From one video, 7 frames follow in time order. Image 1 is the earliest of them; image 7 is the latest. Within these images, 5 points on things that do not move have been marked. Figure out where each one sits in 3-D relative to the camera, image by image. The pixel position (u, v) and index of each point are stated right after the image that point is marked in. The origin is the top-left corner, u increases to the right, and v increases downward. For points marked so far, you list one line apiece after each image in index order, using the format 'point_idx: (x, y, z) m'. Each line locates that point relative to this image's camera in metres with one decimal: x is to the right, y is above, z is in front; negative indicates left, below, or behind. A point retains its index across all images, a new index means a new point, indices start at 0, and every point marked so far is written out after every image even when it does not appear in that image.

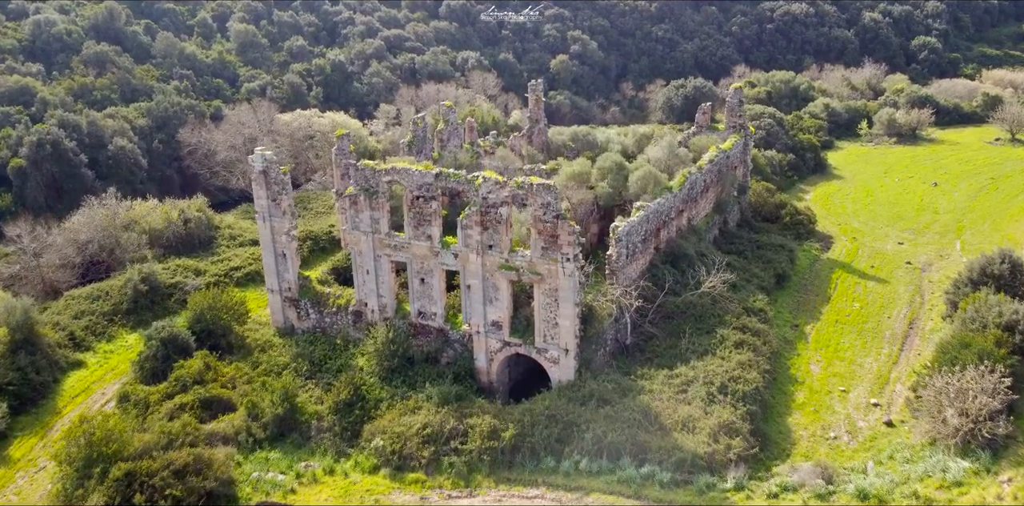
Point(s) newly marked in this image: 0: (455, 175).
0: (-1.3, +1.8, +18.4) m
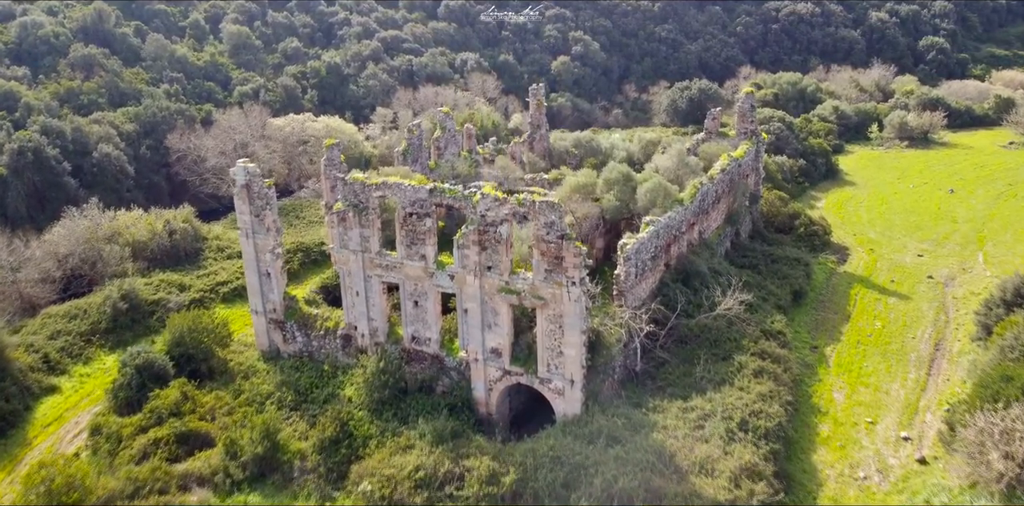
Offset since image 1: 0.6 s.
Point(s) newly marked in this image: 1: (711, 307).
0: (-1.3, +1.3, +17.0) m
1: (+5.0, -1.4, +19.9) m
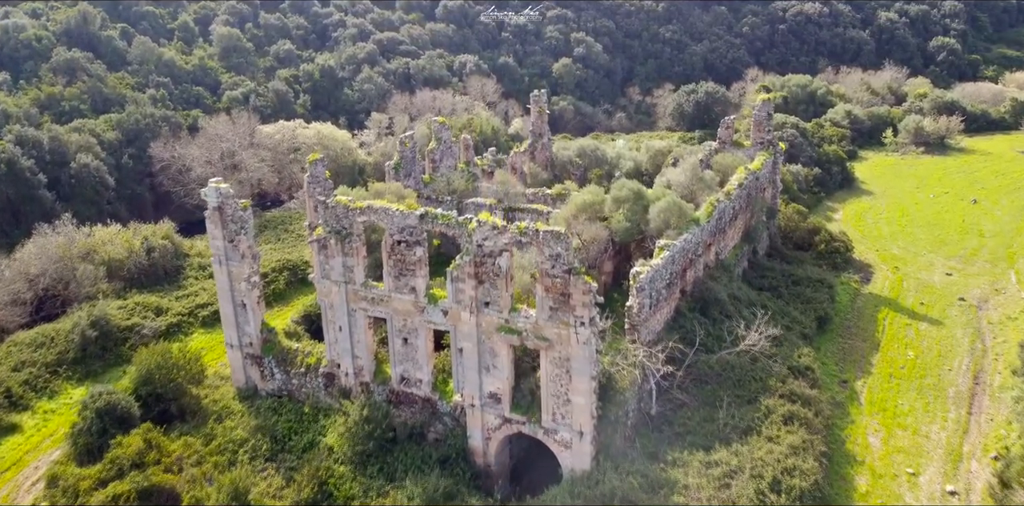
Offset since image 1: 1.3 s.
0: (-1.3, +0.7, +15.2) m
1: (+5.0, -2.0, +18.1) m
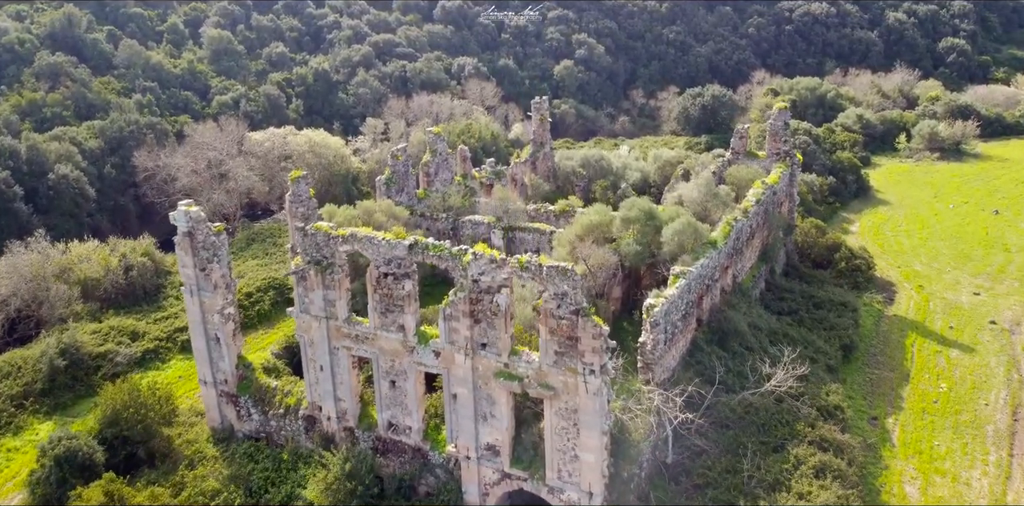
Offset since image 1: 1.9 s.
0: (-1.3, +0.1, +13.5) m
1: (+5.0, -2.6, +16.4) m
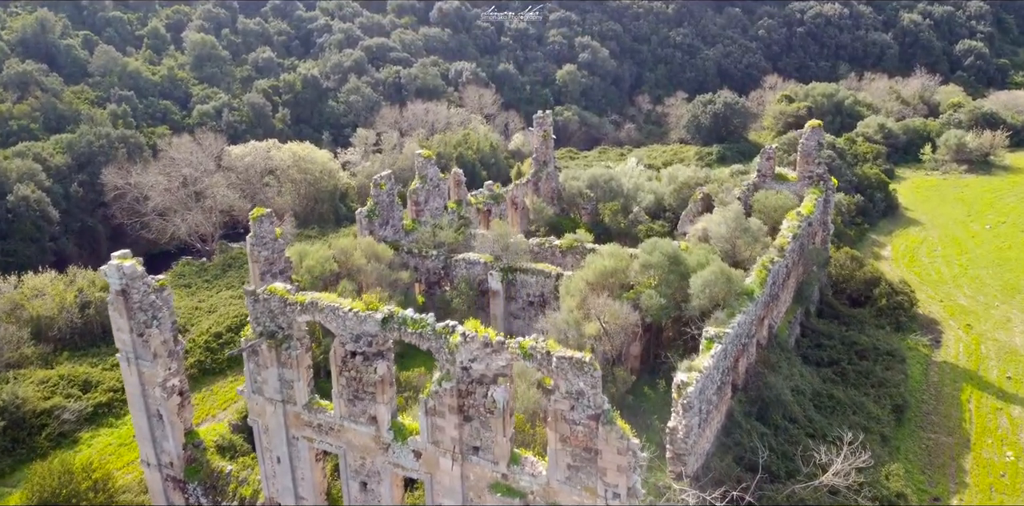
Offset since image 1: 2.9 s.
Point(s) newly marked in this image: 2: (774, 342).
0: (-1.3, -0.9, +10.8) m
1: (+5.0, -3.6, +13.7) m
2: (+5.6, -1.9, +17.3) m
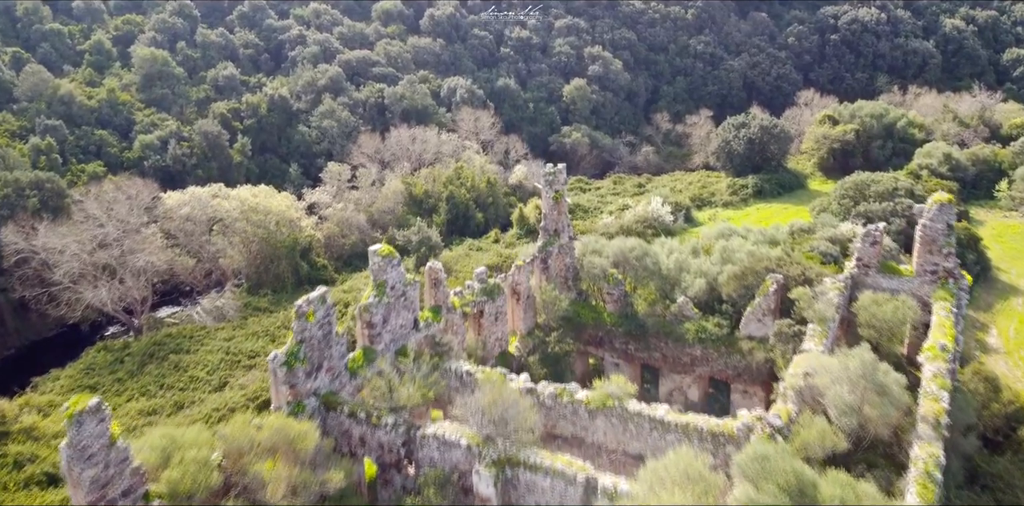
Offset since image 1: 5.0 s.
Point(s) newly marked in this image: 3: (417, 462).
0: (-1.3, -3.5, +4.1) m
1: (+5.0, -6.1, +7.0) m
2: (+5.6, -4.5, +10.6) m
3: (-1.4, -3.2, +12.2) m
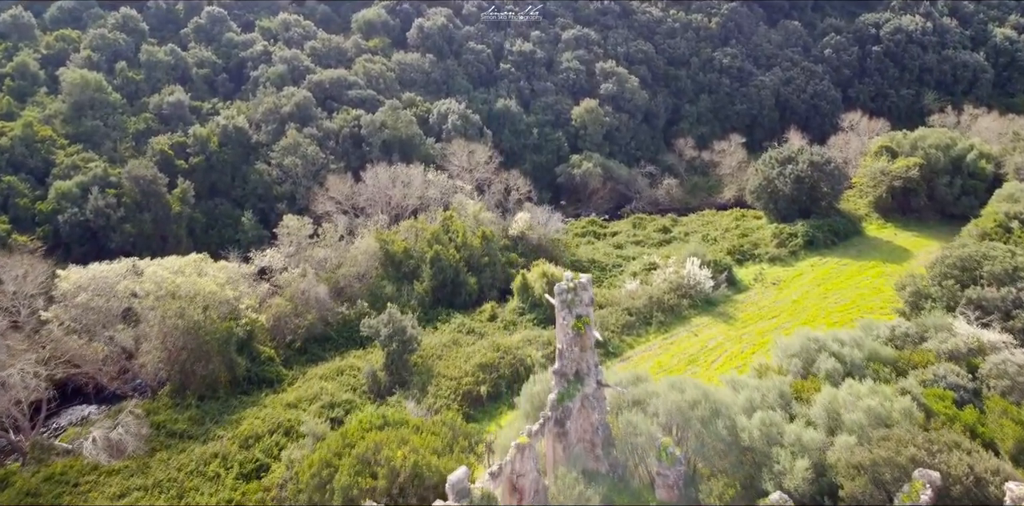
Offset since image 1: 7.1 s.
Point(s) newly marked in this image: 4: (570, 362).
0: (-1.4, -6.1, -2.5) m
1: (+4.9, -8.8, +0.4) m
2: (+5.5, -7.1, +4.0) m
3: (-1.5, -5.8, +5.6) m
4: (+1.0, -1.8, +13.6) m
